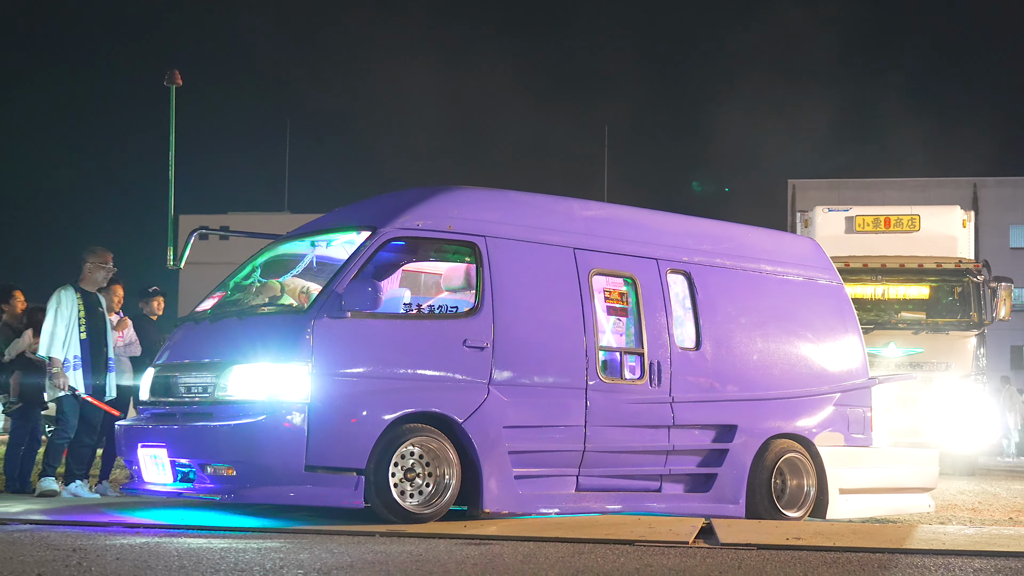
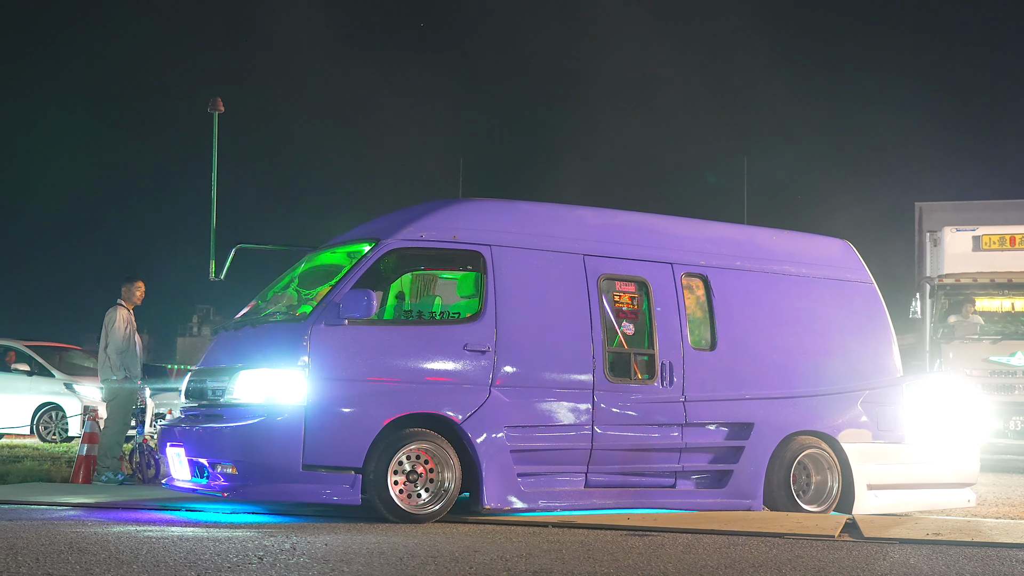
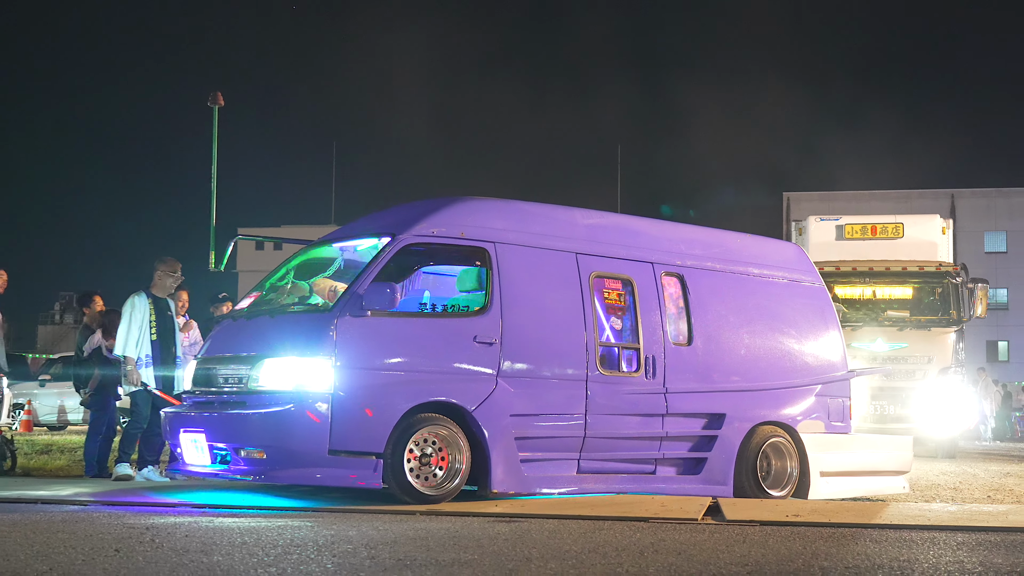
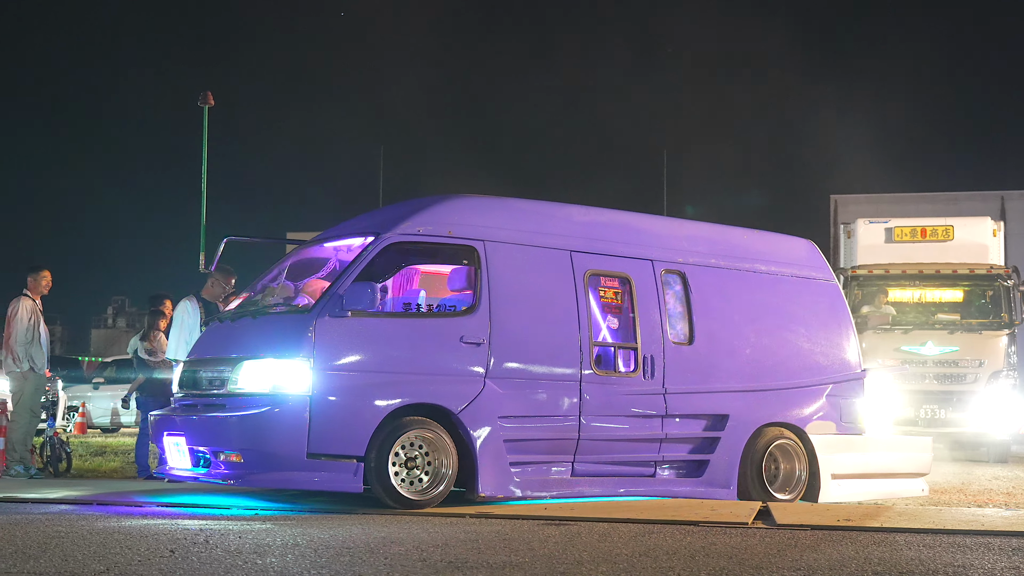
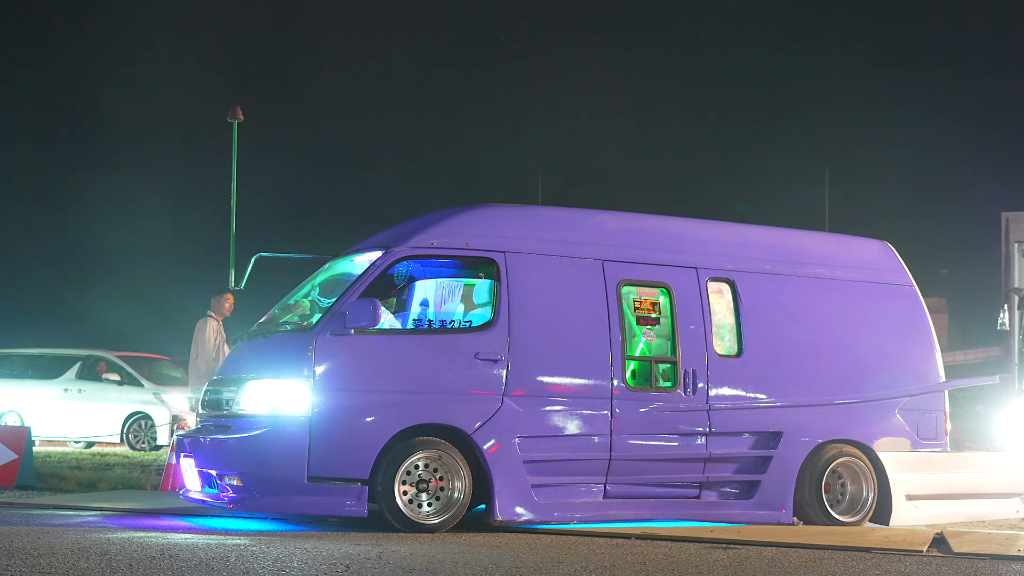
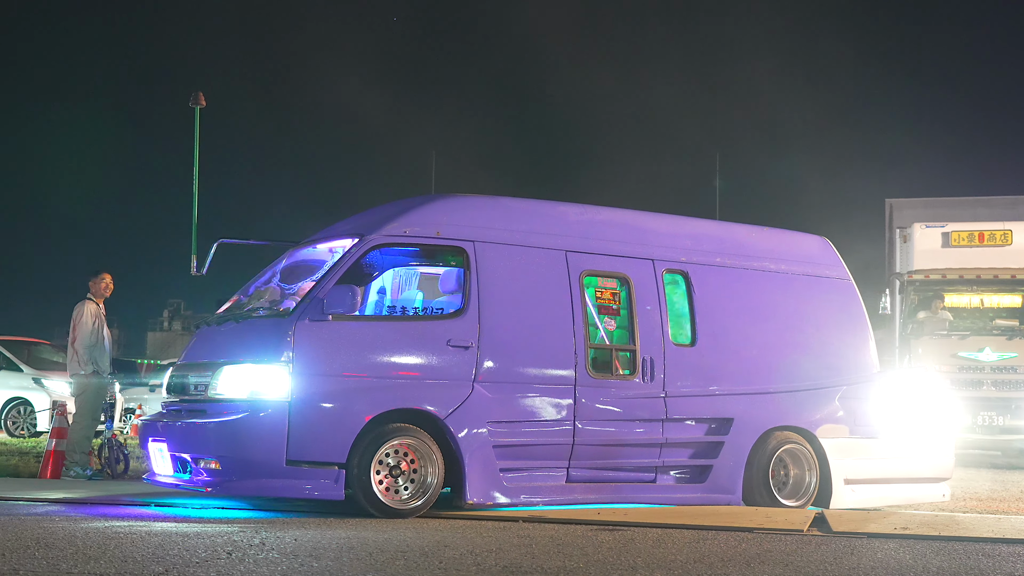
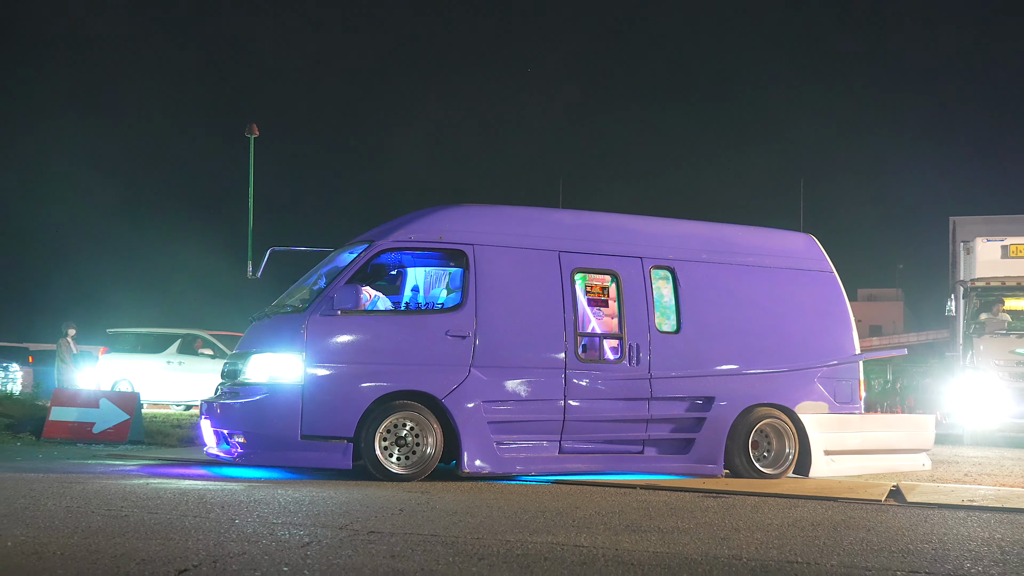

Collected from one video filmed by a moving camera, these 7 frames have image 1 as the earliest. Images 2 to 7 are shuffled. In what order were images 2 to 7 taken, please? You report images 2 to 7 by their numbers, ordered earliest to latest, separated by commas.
3, 4, 6, 2, 5, 7
